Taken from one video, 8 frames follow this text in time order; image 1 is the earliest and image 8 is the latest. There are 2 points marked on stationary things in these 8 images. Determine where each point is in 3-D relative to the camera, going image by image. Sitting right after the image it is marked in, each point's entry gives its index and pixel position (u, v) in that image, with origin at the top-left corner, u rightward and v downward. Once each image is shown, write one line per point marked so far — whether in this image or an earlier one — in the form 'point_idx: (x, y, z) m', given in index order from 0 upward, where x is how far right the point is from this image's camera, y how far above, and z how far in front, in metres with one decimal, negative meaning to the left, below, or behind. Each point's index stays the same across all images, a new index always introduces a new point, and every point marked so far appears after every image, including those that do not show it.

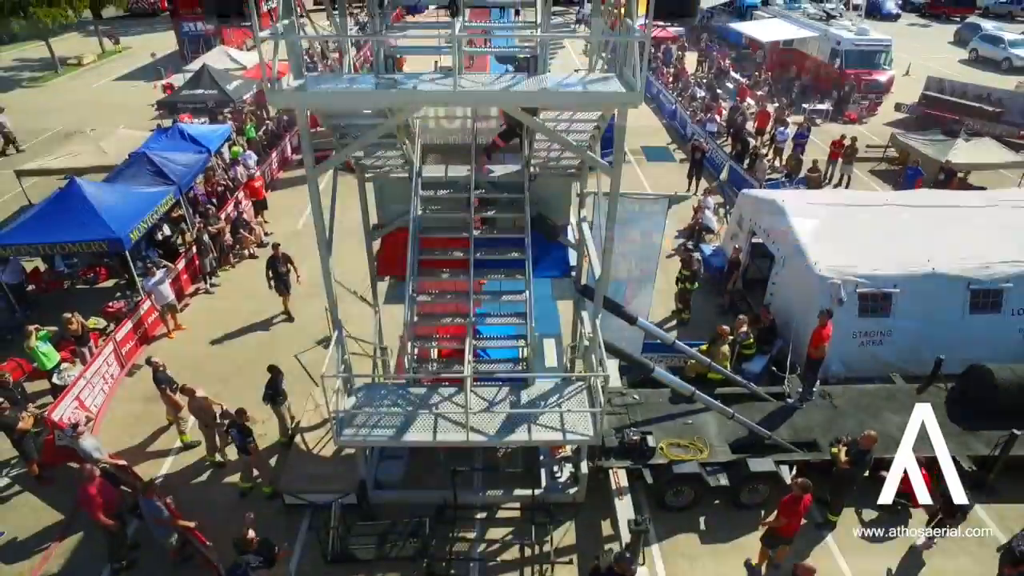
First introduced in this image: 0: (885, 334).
0: (+3.8, -0.5, +10.2) m
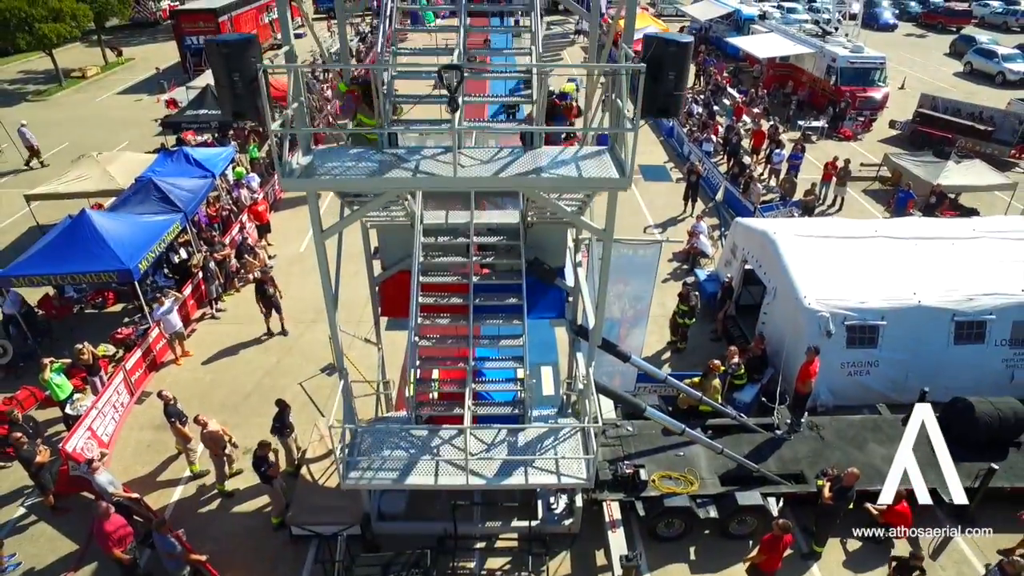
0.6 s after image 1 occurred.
0: (+3.8, -0.8, +10.5) m
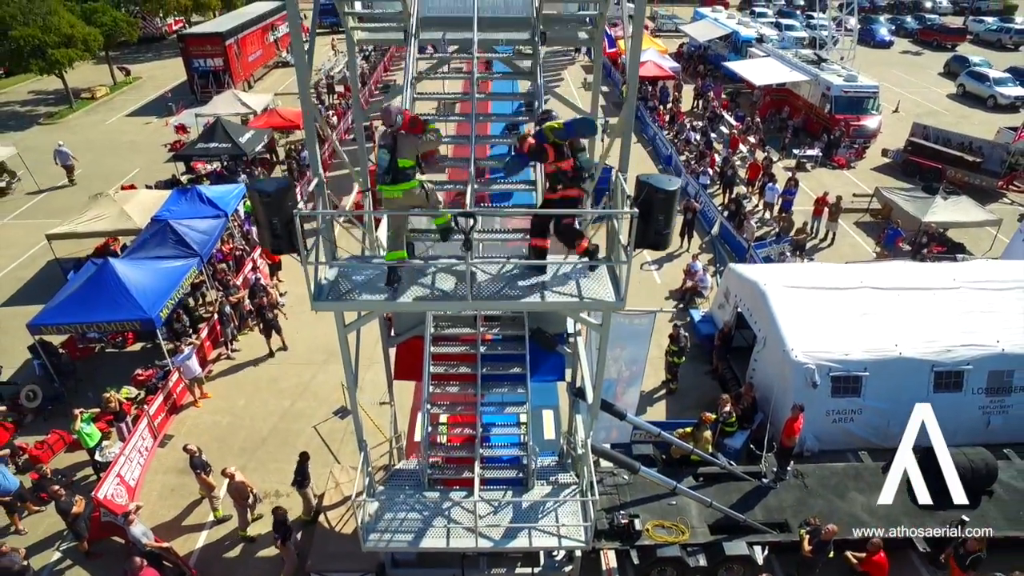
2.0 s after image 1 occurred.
0: (+3.9, -1.4, +11.1) m
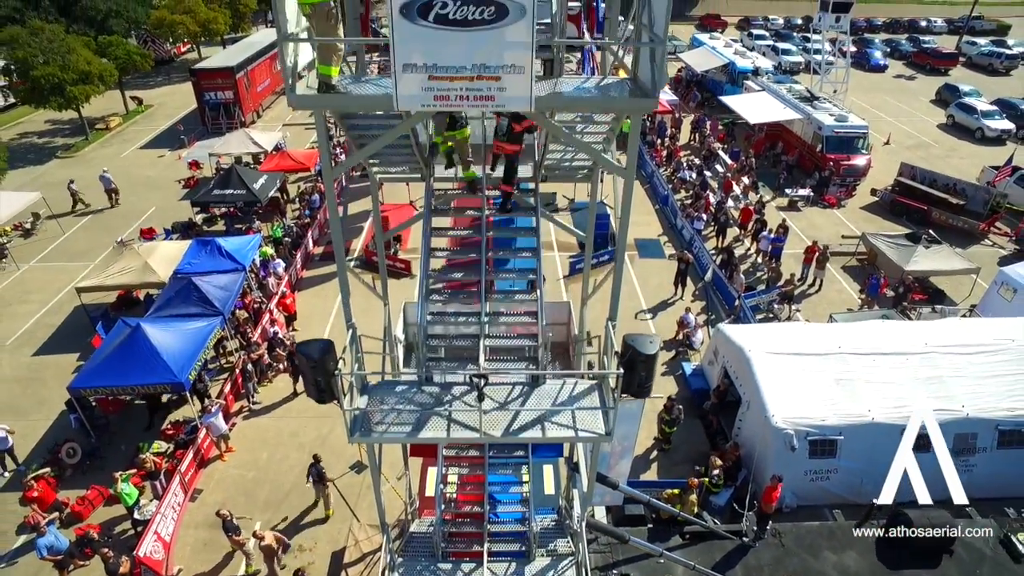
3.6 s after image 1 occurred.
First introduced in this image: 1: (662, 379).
0: (+3.9, -2.2, +12.1) m
1: (+2.3, -1.4, +15.6) m
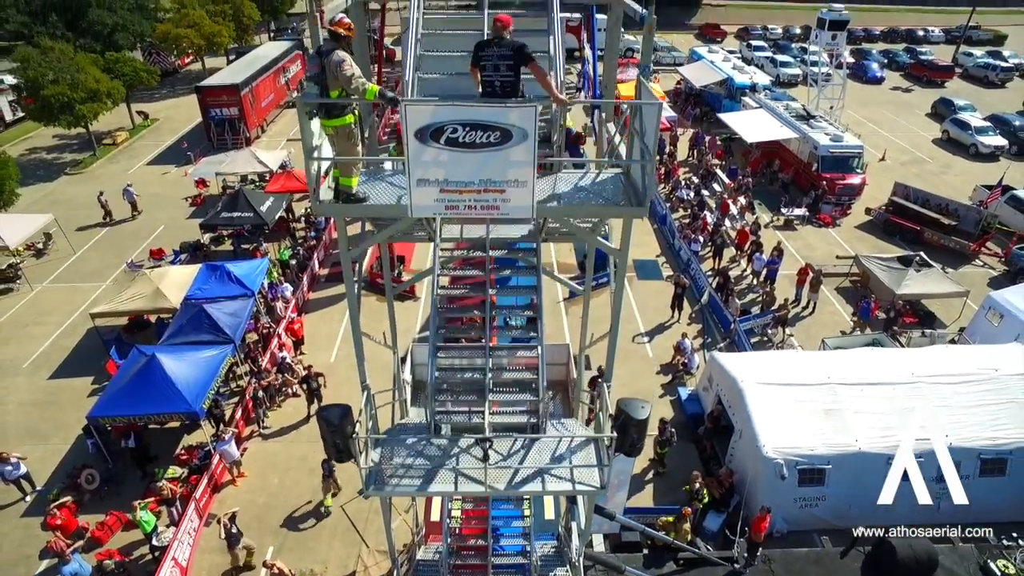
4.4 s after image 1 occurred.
0: (+3.9, -2.7, +12.6) m
1: (+2.4, -1.9, +16.2) m
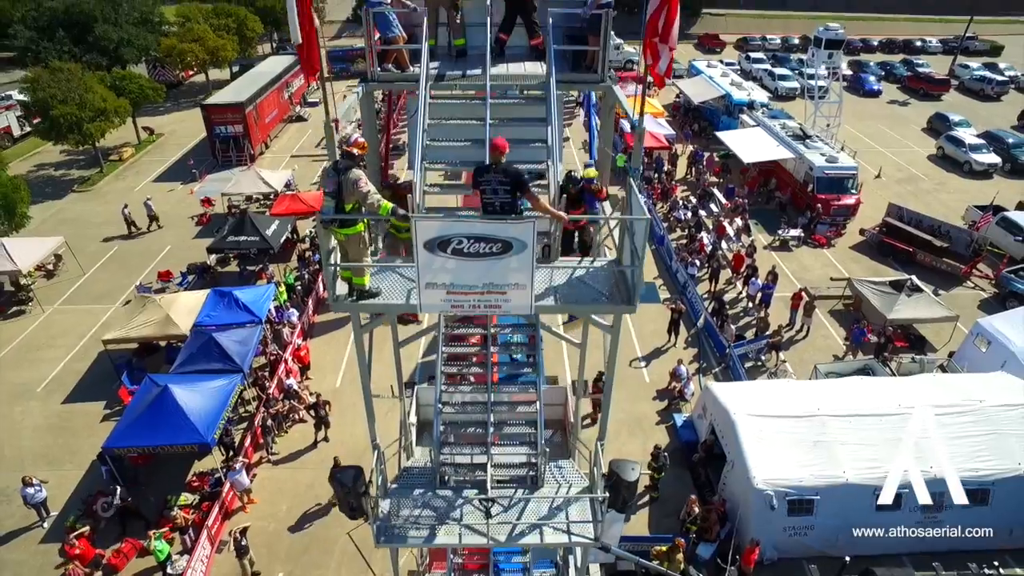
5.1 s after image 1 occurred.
0: (+3.9, -3.1, +13.1) m
1: (+2.4, -2.4, +16.6) m
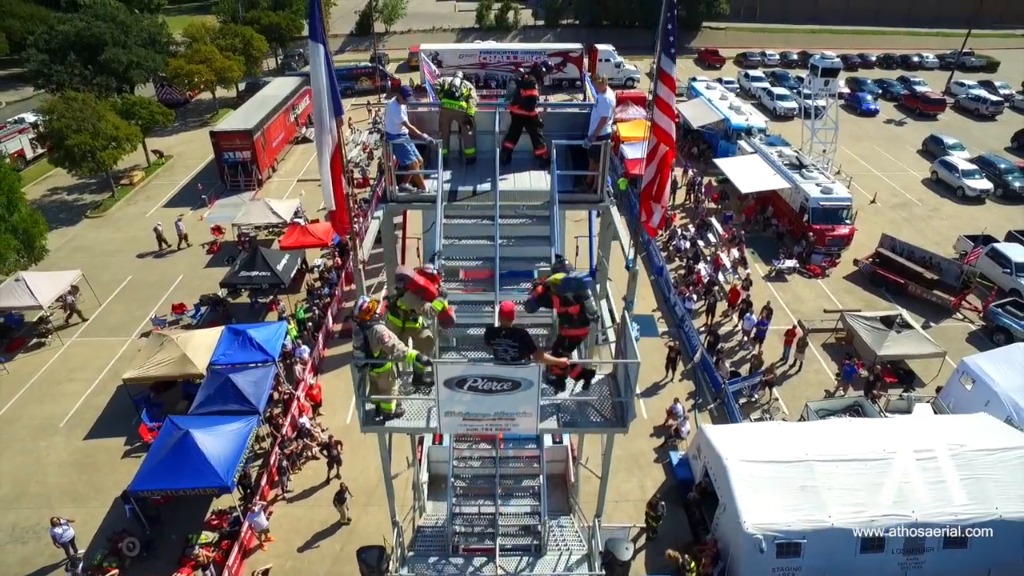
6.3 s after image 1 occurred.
0: (+4.0, -3.9, +13.8) m
1: (+2.4, -3.1, +17.4) m
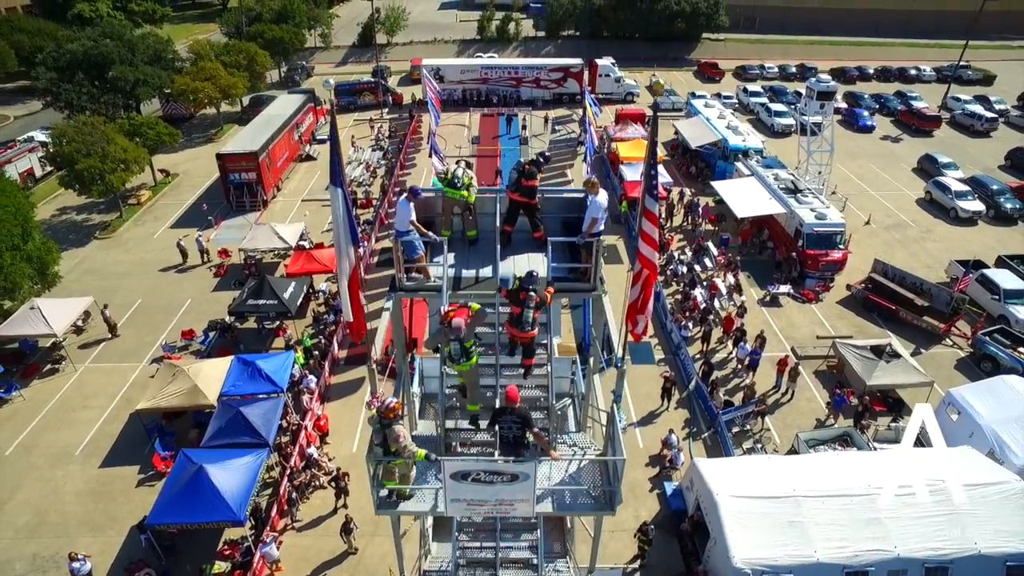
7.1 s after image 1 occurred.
0: (+4.0, -4.6, +14.5) m
1: (+2.4, -3.8, +18.0) m
